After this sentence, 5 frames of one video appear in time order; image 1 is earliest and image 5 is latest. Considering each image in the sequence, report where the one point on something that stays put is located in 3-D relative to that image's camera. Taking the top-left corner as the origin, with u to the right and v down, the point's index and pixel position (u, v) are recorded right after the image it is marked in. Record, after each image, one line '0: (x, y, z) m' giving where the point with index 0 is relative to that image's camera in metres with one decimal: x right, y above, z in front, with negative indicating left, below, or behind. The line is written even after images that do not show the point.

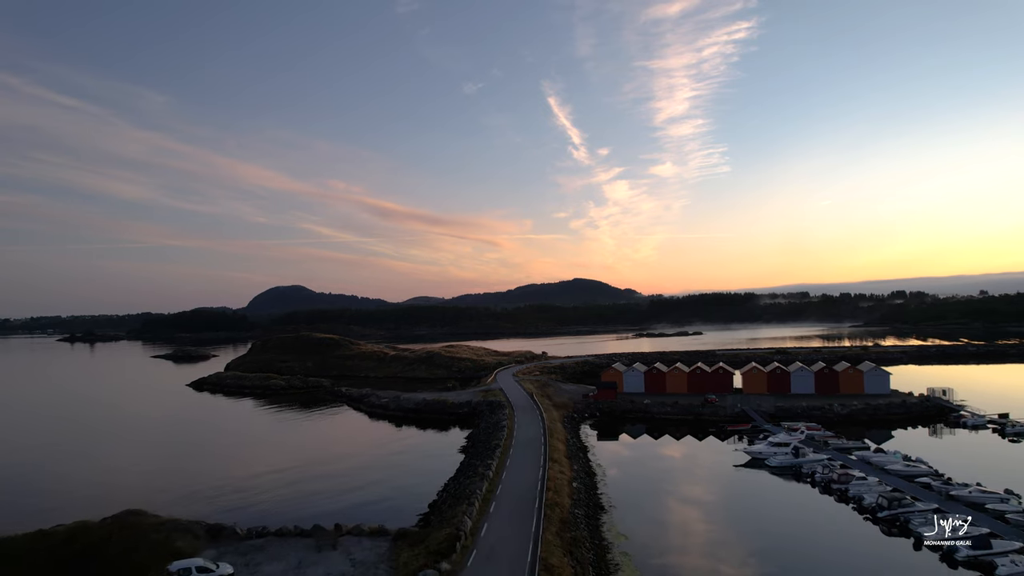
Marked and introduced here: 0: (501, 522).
0: (-0.3, -7.1, +17.2) m
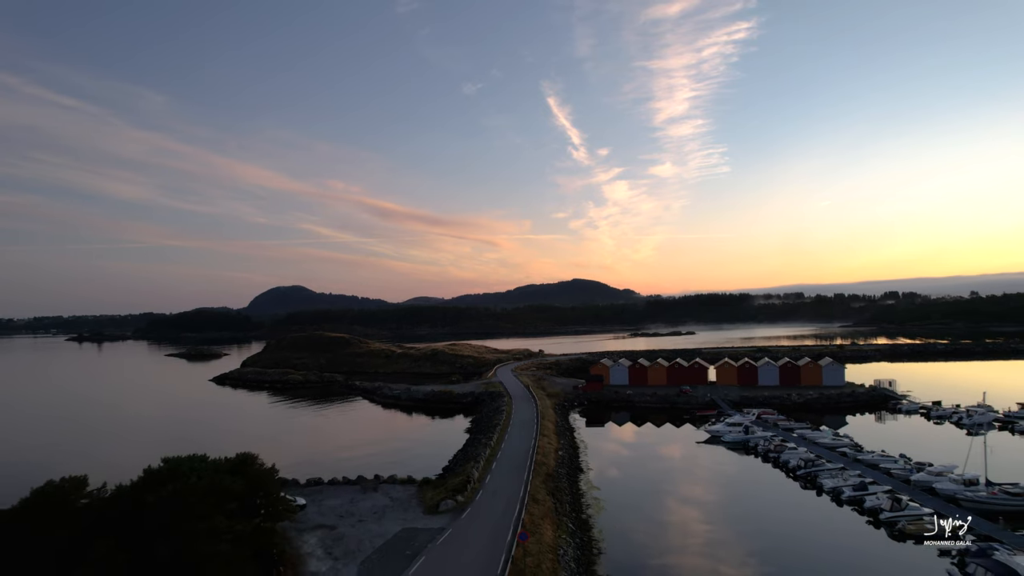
0: (-0.4, -7.4, +22.3) m
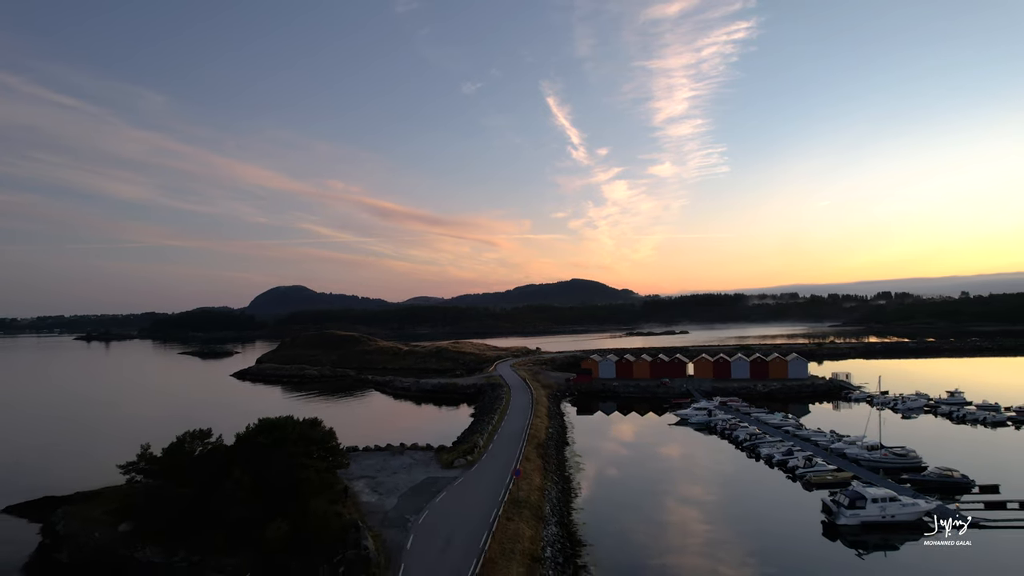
0: (-0.5, -7.7, +27.5) m
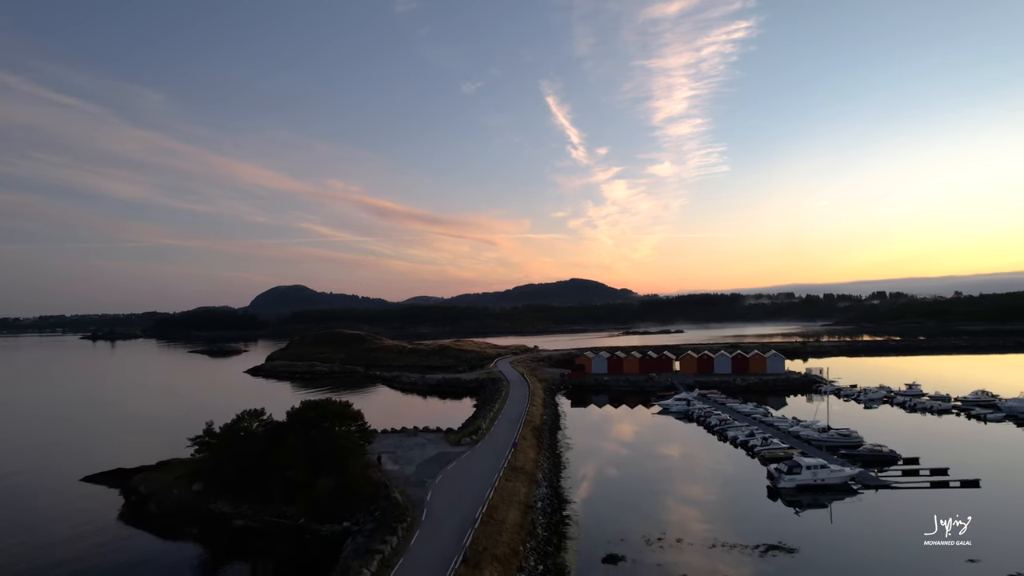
0: (-0.6, -7.9, +31.5) m
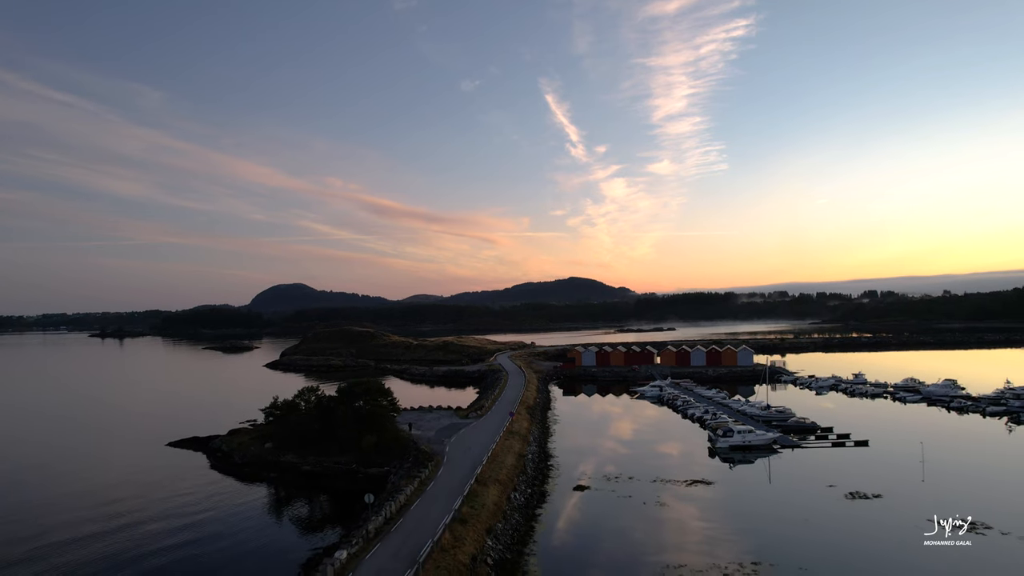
0: (-0.7, -8.1, +37.9) m
